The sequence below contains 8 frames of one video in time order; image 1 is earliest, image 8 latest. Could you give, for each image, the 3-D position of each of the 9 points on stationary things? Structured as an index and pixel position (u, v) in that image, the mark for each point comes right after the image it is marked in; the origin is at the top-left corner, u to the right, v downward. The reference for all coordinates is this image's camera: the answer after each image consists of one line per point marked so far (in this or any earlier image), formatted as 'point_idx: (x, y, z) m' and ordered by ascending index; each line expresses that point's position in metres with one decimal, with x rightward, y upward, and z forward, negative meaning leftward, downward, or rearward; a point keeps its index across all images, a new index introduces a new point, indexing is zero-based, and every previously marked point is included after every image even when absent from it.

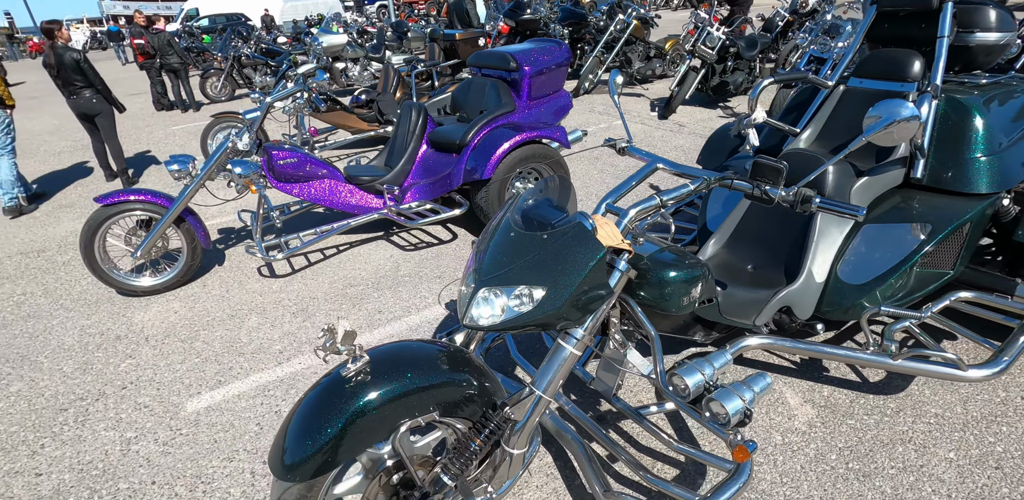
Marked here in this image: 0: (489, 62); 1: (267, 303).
0: (-0.2, +1.5, +4.4) m
1: (-1.6, -0.3, +3.4) m
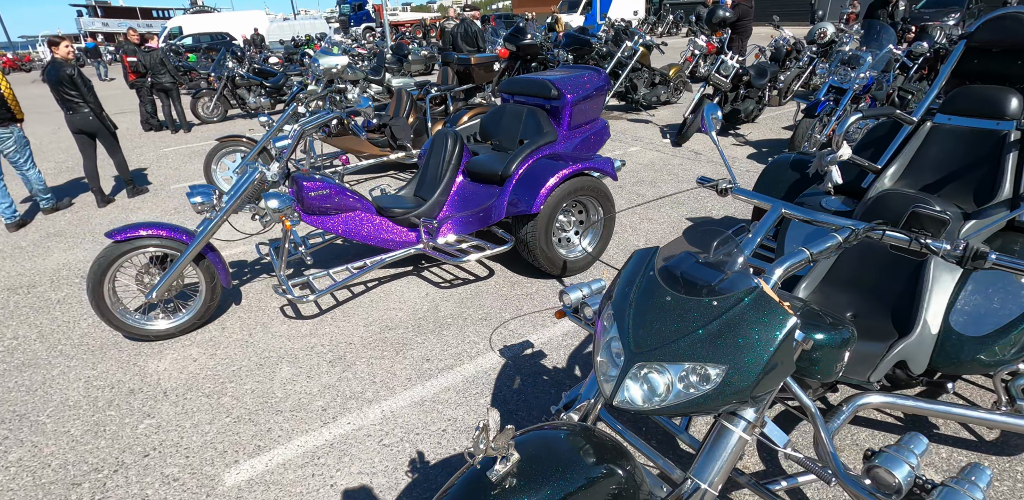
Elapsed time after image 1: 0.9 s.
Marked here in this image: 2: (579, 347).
0: (+0.1, +1.3, +4.2) m
1: (-1.3, -0.6, +3.1) m
2: (+0.4, -0.6, +3.0) m
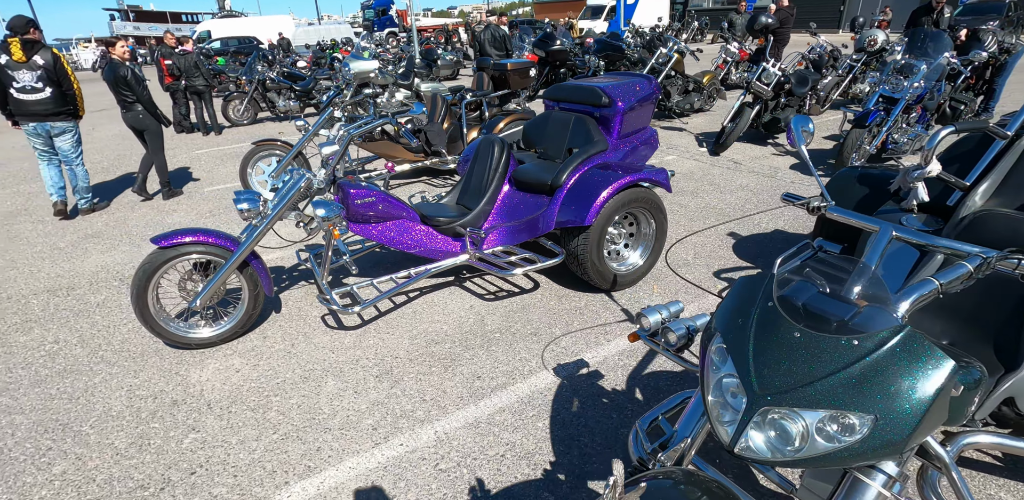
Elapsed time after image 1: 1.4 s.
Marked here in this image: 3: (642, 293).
0: (+0.5, +1.2, +4.1) m
1: (-1.0, -0.6, +3.0) m
2: (+0.7, -0.6, +2.9) m
3: (+0.9, -0.3, +3.7) m
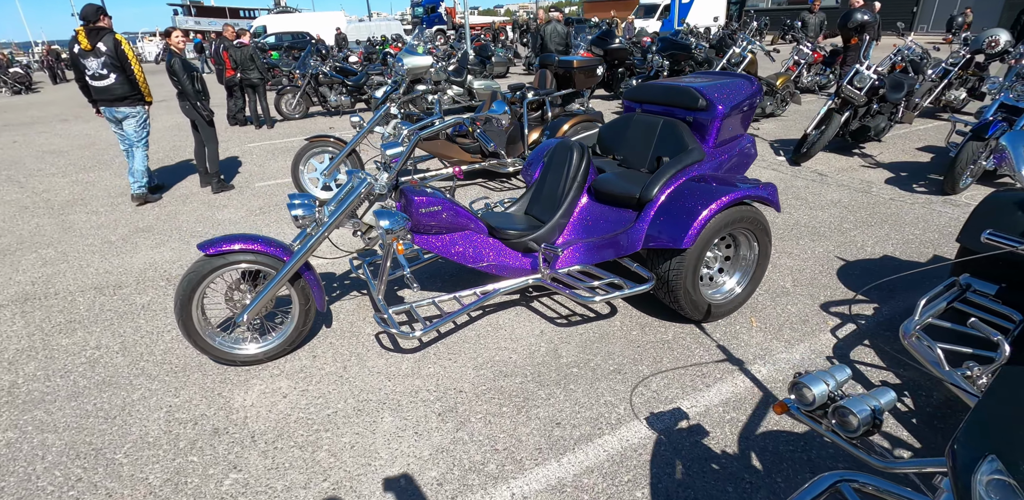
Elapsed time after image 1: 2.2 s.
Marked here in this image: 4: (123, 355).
0: (+1.0, +1.0, +3.6) m
1: (-0.6, -0.7, +2.7) m
2: (+1.1, -0.8, +2.4) m
3: (+1.4, -0.5, +3.2) m
4: (-2.3, -0.6, +3.1) m
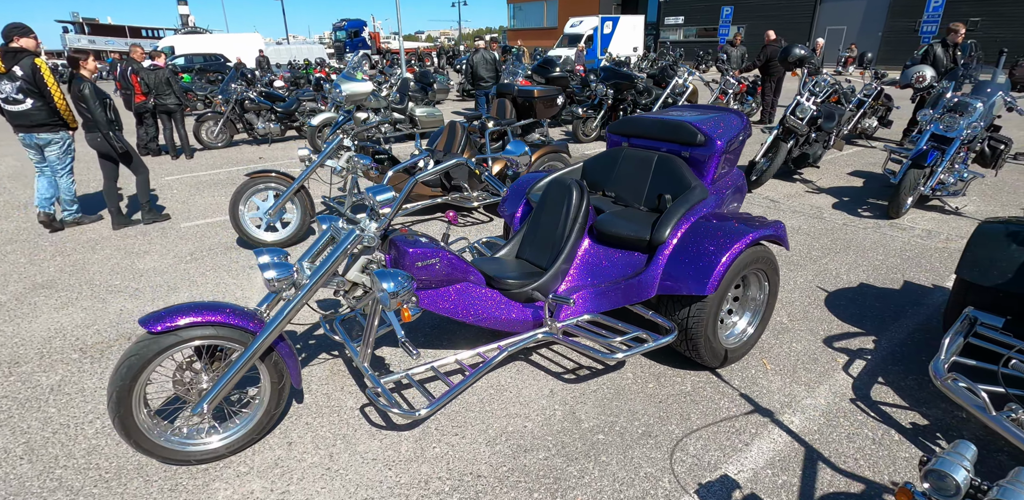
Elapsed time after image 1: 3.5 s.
0: (+0.9, +0.8, +3.4) m
1: (-0.4, -1.0, +2.2) m
2: (+1.2, -1.0, +2.2) m
3: (+1.4, -0.7, +3.0) m
4: (-2.2, -1.0, +2.5) m
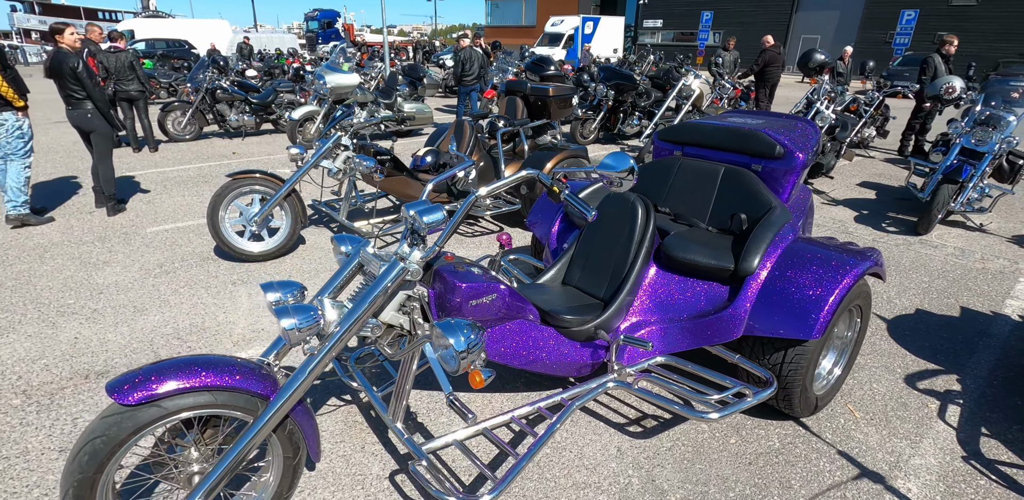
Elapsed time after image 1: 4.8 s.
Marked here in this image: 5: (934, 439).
0: (+1.2, +0.6, +3.0) m
1: (-0.1, -1.1, +1.7) m
2: (+1.5, -1.1, +1.8) m
3: (+1.6, -0.8, +2.6) m
4: (-1.9, -1.1, +1.8) m
5: (+2.0, -0.9, +2.5) m
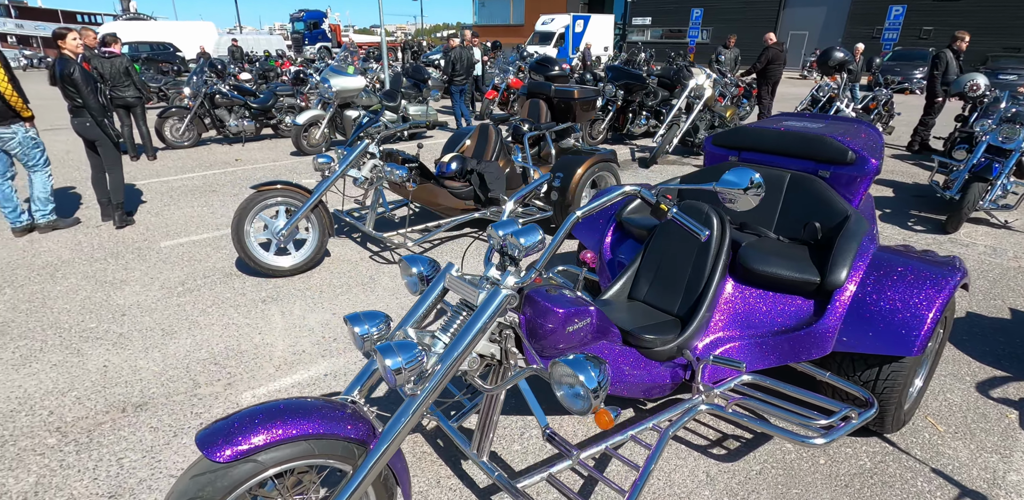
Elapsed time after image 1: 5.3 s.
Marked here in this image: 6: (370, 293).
0: (+1.5, +0.6, +2.9) m
1: (+0.2, -1.2, +1.6) m
2: (+1.9, -1.2, +1.7) m
3: (+2.0, -0.9, +2.5) m
4: (-1.6, -1.2, +1.7) m
5: (+2.3, -0.9, +2.4) m
6: (-1.0, -0.3, +3.9) m
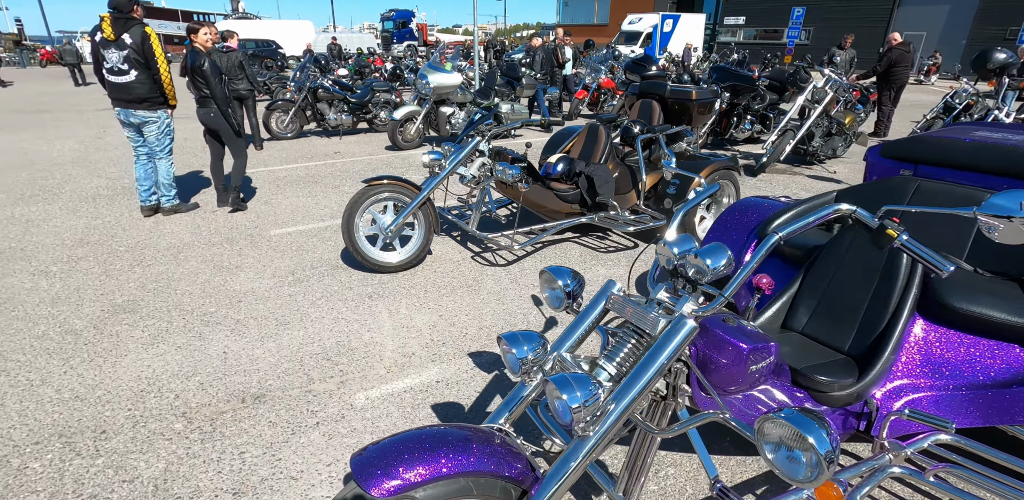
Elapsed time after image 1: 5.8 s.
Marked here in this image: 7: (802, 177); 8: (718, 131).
0: (+2.2, +0.4, +2.4) m
1: (+0.6, -1.3, +1.3) m
2: (+2.3, -1.4, +1.2) m
3: (+2.5, -1.1, +2.0) m
4: (-1.1, -1.2, +1.6) m
5: (+2.9, -1.1, +1.9) m
6: (-0.3, -0.3, +3.8) m
7: (+4.0, +1.0, +7.4) m
8: (+3.4, +2.0, +8.7) m
